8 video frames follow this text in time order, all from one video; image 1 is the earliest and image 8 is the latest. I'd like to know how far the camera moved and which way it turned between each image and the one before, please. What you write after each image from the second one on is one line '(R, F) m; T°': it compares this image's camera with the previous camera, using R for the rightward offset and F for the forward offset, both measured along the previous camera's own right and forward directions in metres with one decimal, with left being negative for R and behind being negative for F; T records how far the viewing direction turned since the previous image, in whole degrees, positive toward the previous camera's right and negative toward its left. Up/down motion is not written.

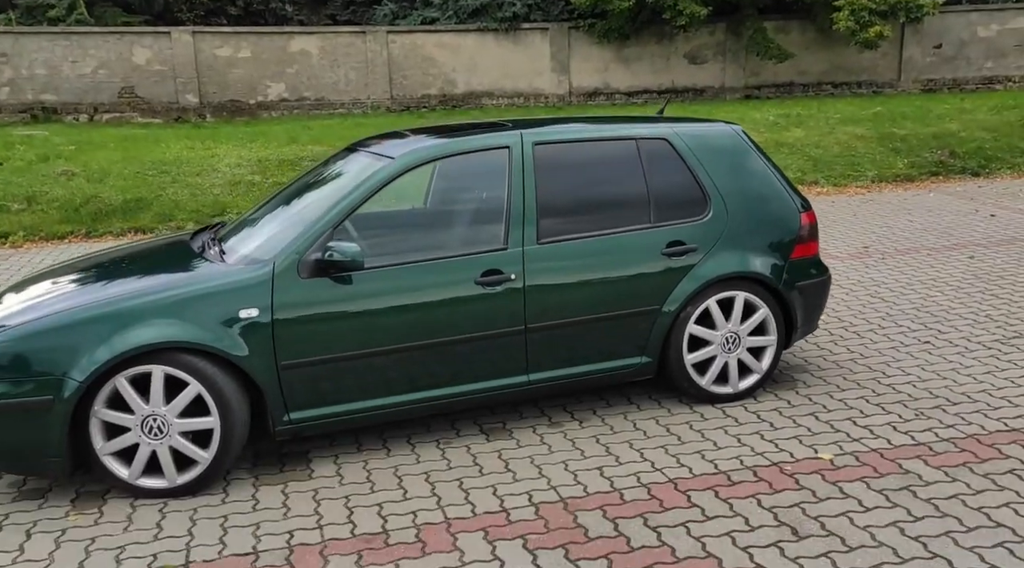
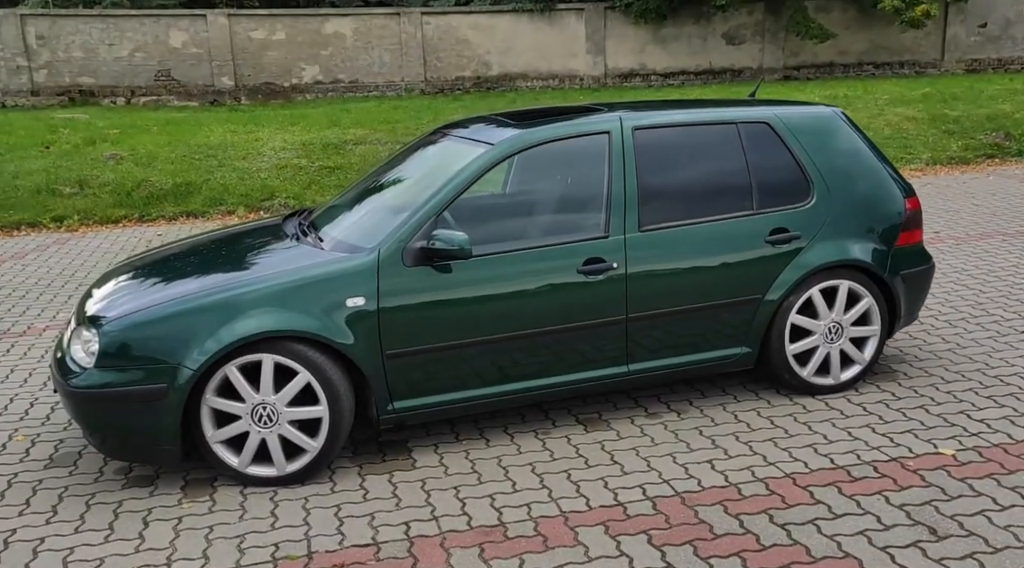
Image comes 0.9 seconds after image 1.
(-0.4, +0.1) m; -1°
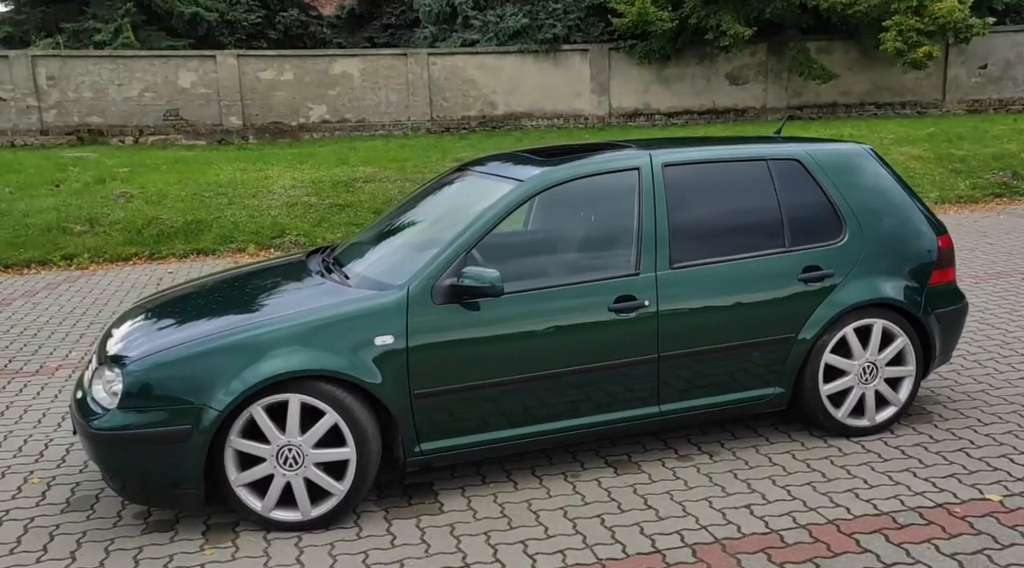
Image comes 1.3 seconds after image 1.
(-0.1, +0.1) m; 0°
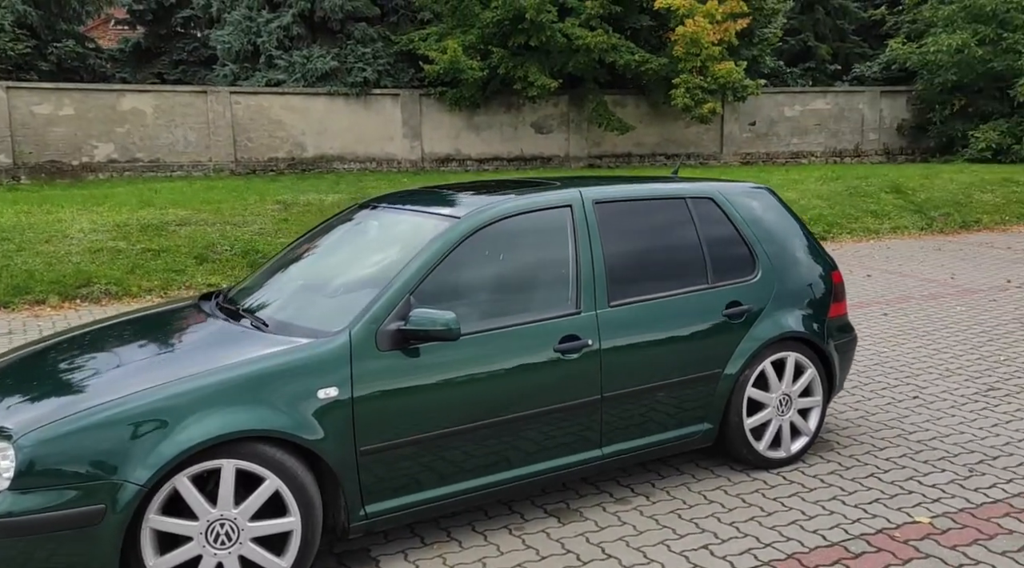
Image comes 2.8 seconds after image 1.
(-0.8, +0.3) m; +13°
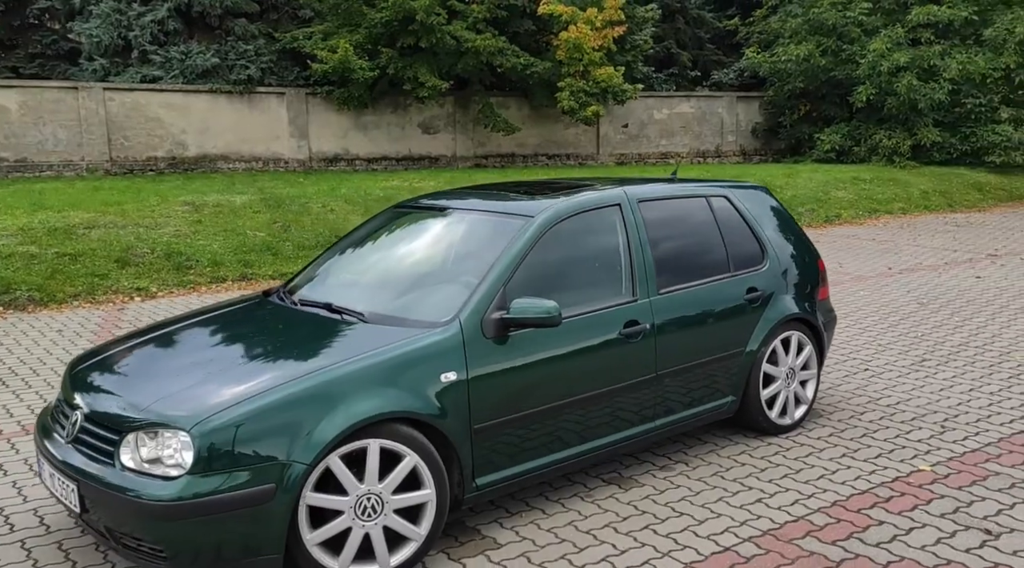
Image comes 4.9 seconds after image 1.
(-1.2, -0.3) m; +10°
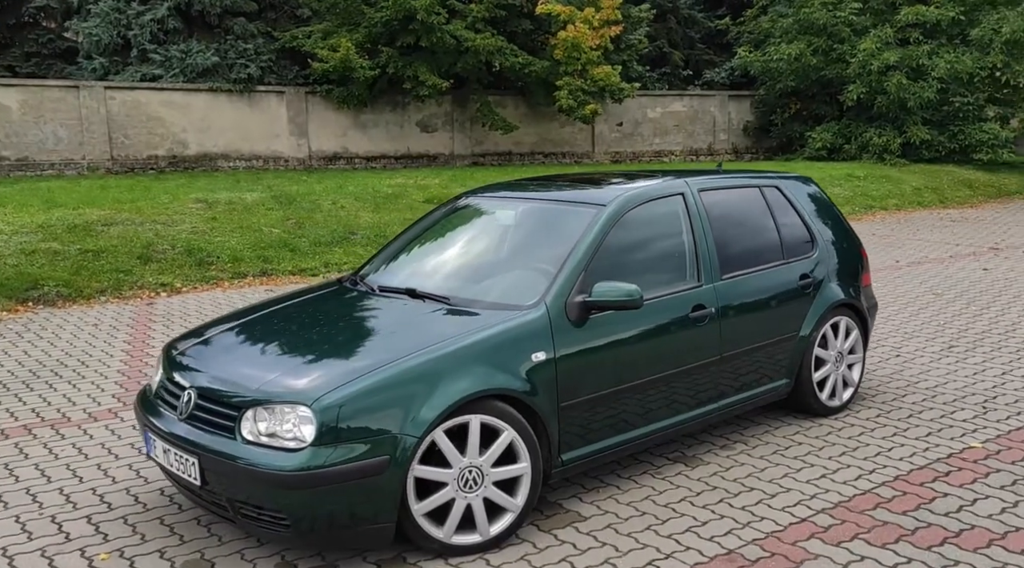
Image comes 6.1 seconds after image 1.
(-0.5, -0.2) m; +2°
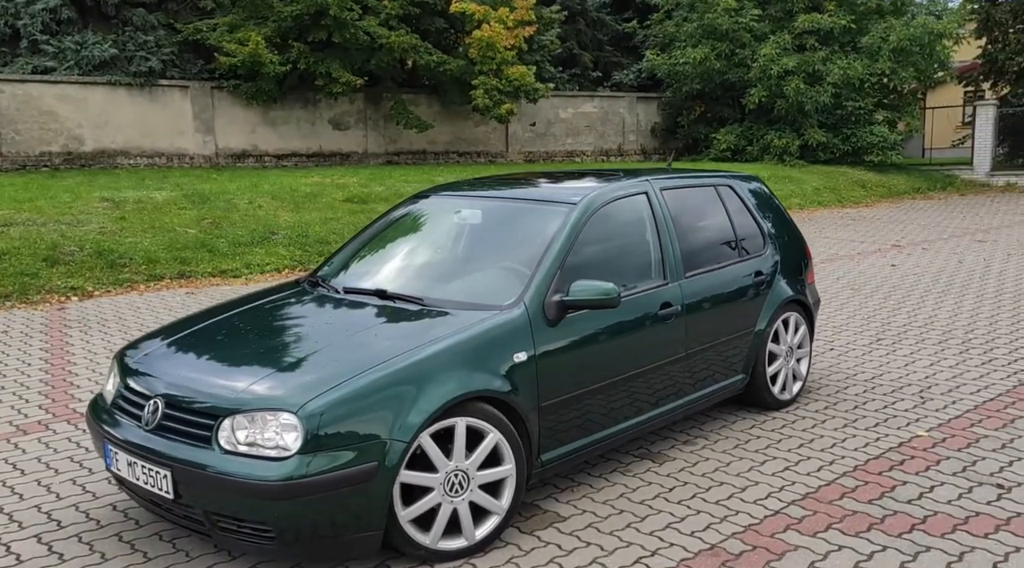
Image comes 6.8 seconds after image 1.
(-0.4, +0.1) m; +6°
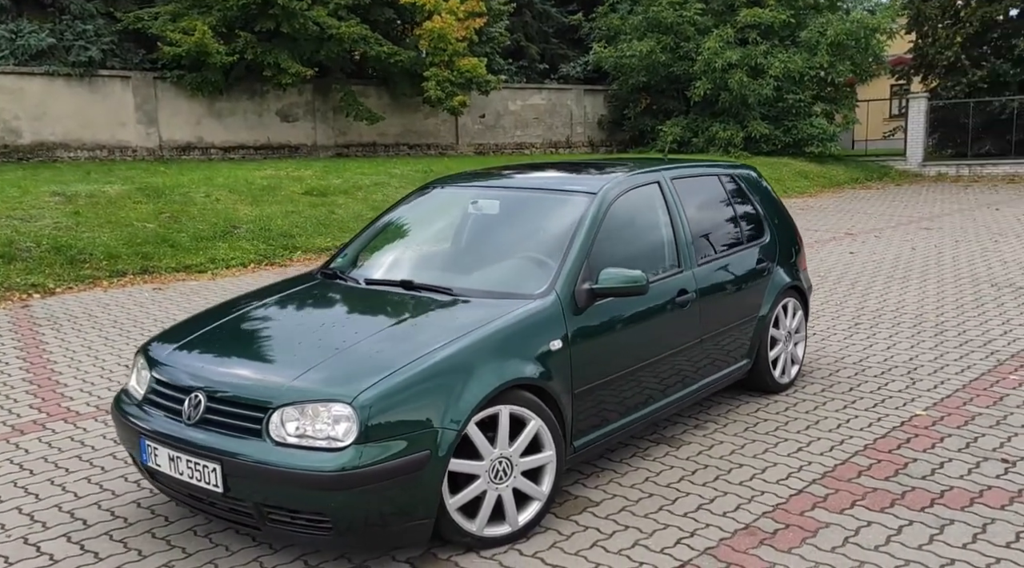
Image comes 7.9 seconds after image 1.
(-0.5, 0.0) m; +4°
